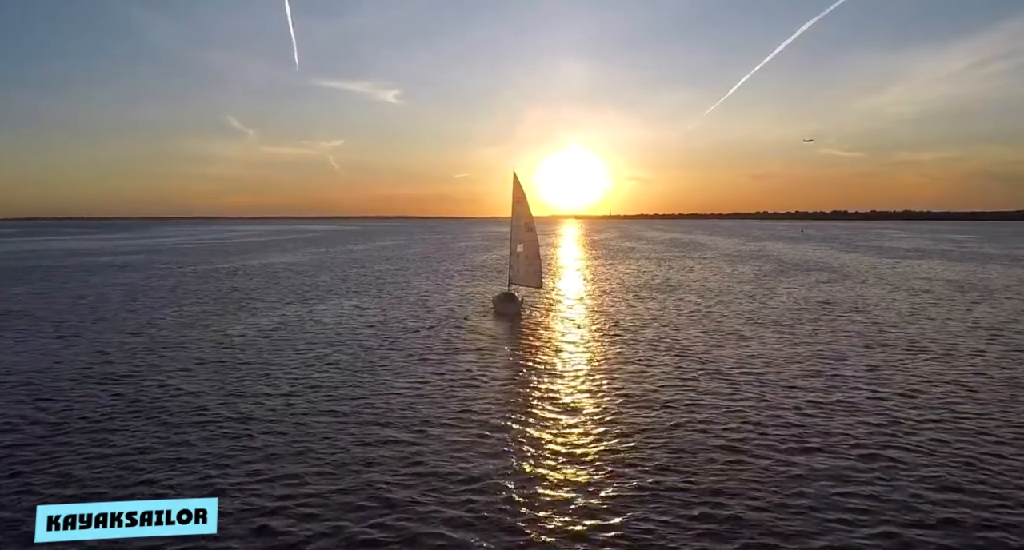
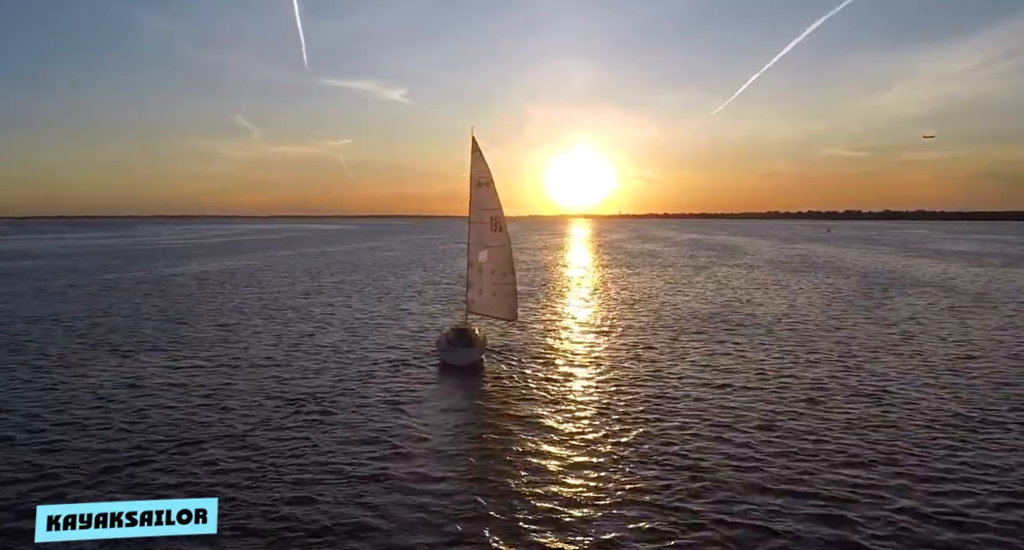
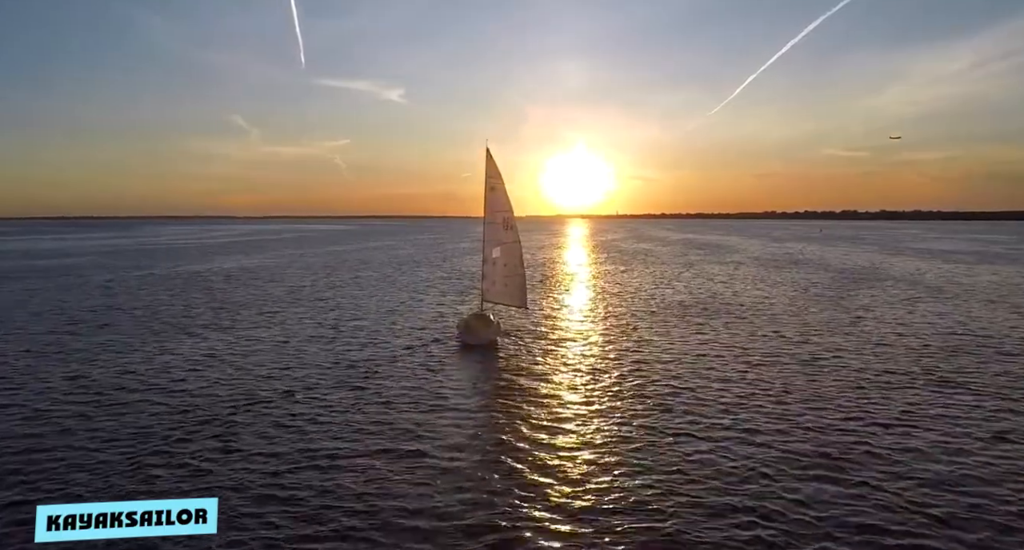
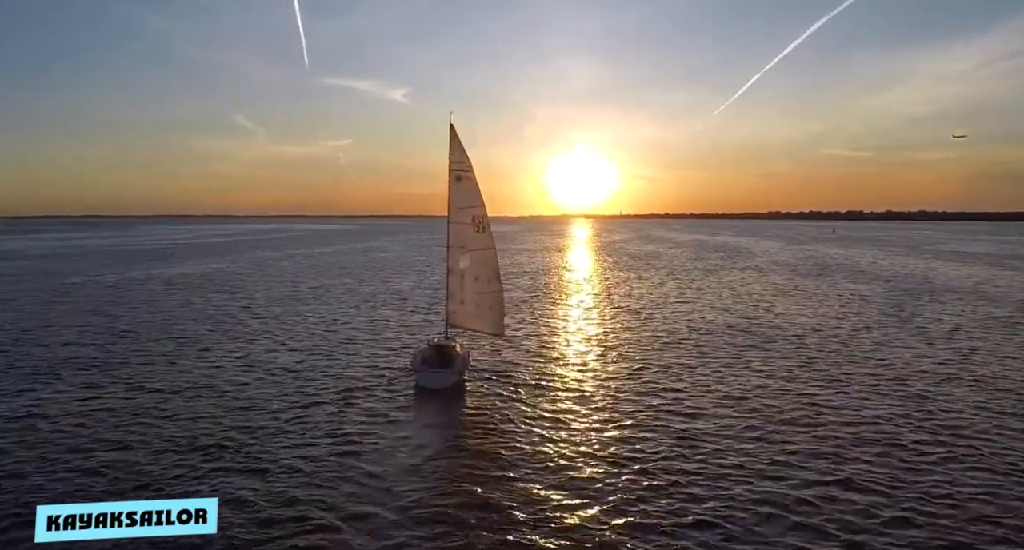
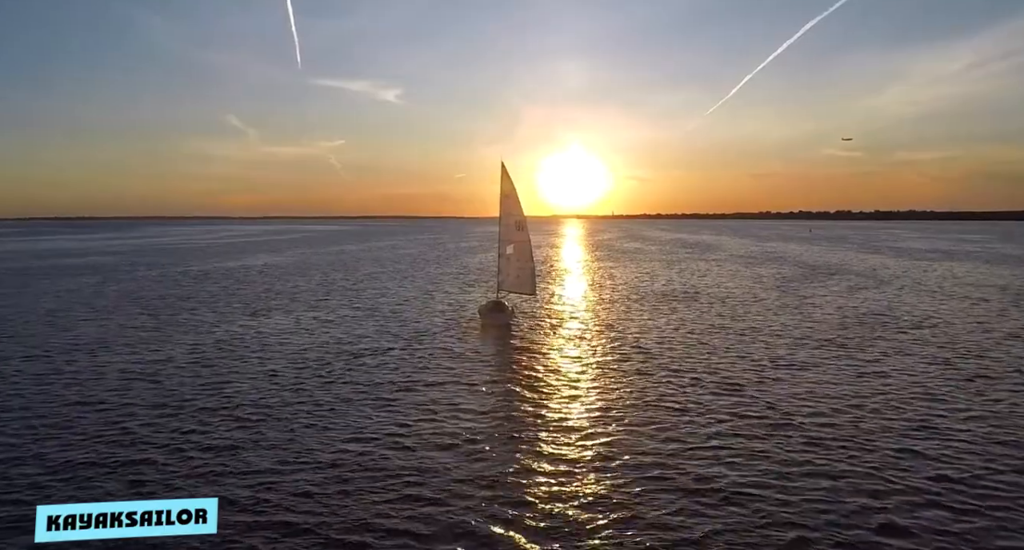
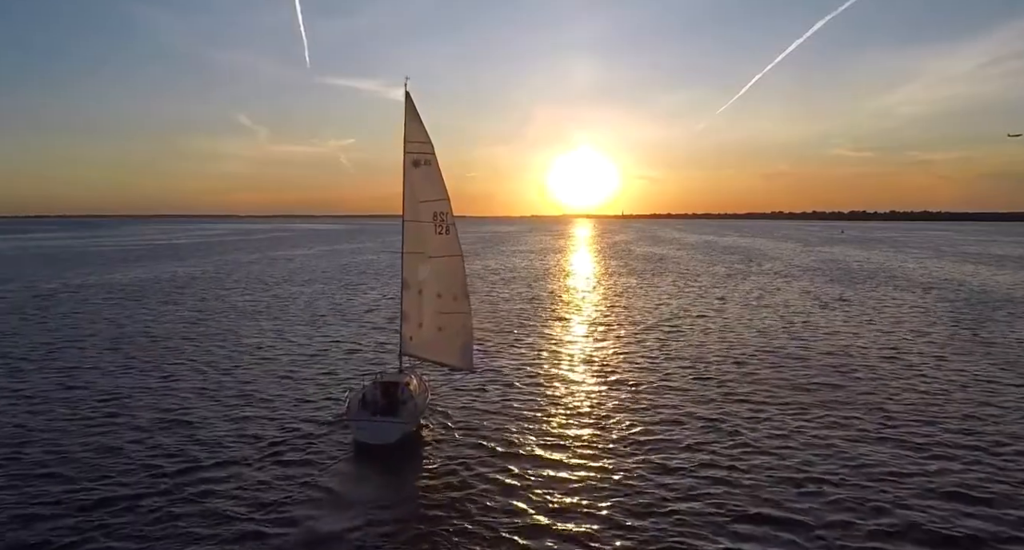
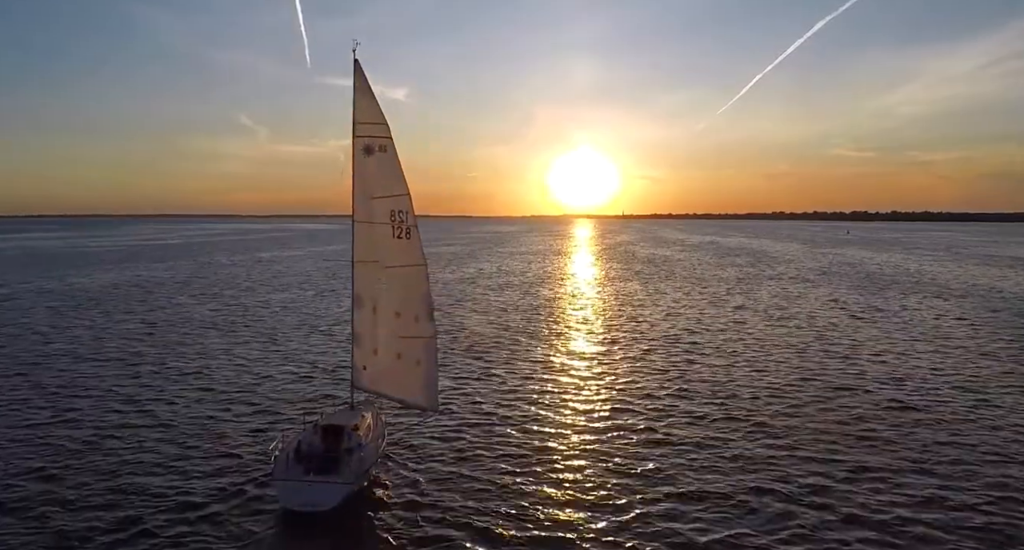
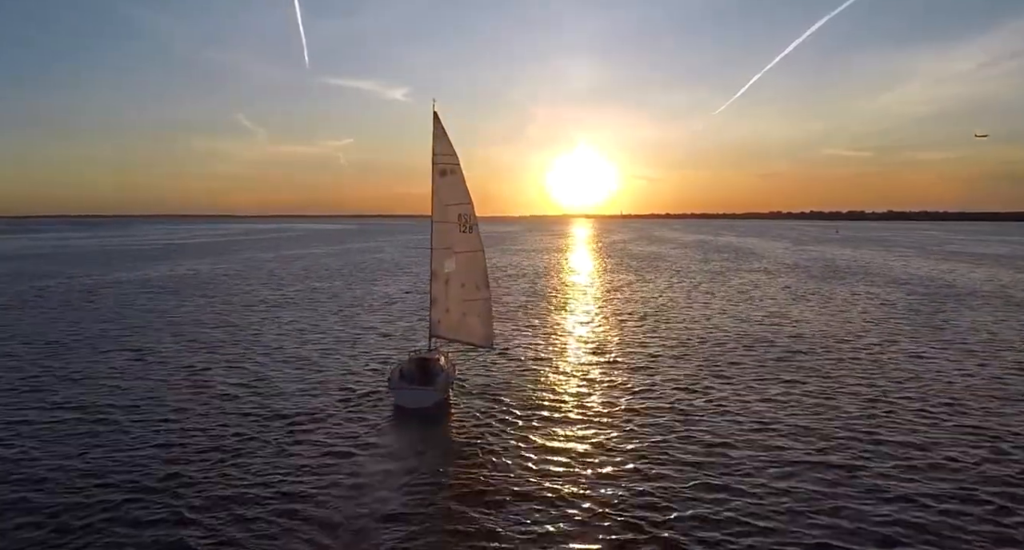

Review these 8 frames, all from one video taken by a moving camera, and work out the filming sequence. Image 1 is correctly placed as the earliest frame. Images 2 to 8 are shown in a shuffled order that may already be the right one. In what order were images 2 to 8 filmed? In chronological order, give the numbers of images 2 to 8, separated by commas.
5, 3, 2, 4, 8, 6, 7
